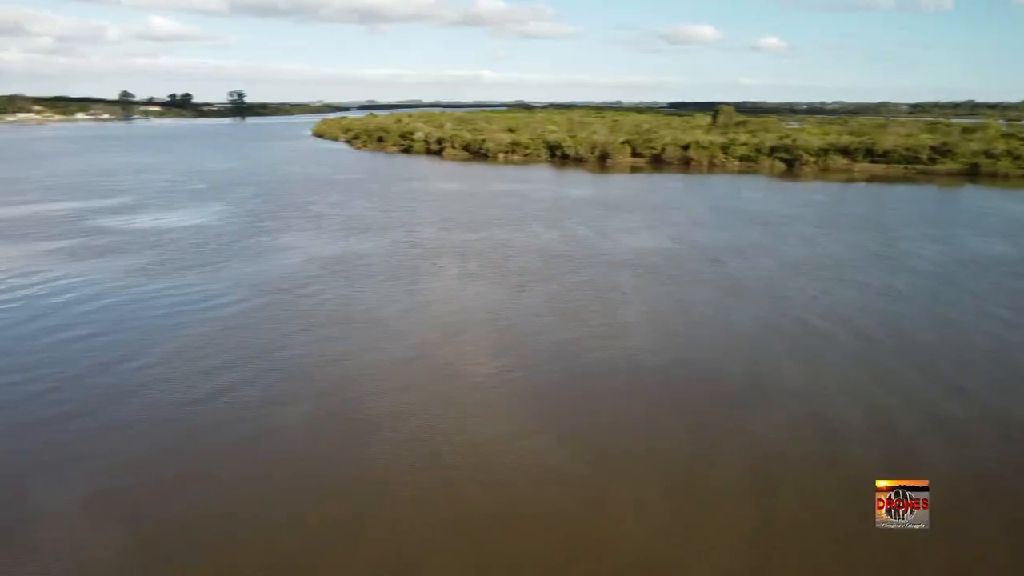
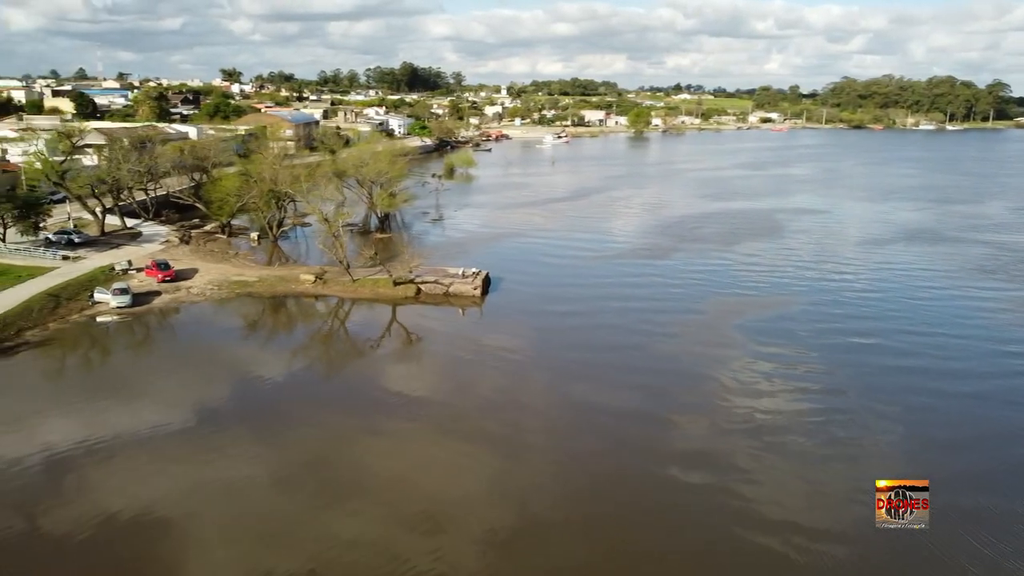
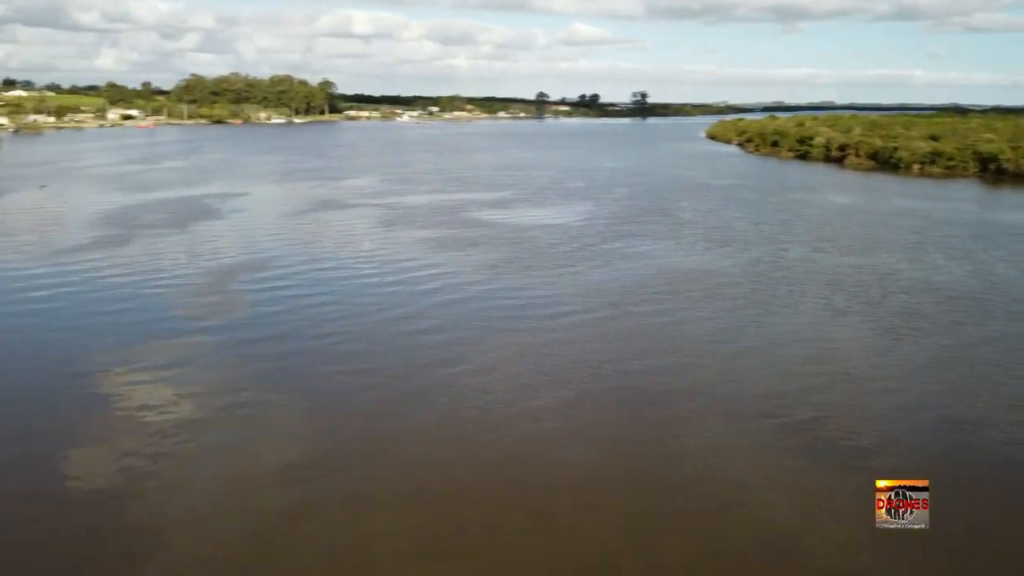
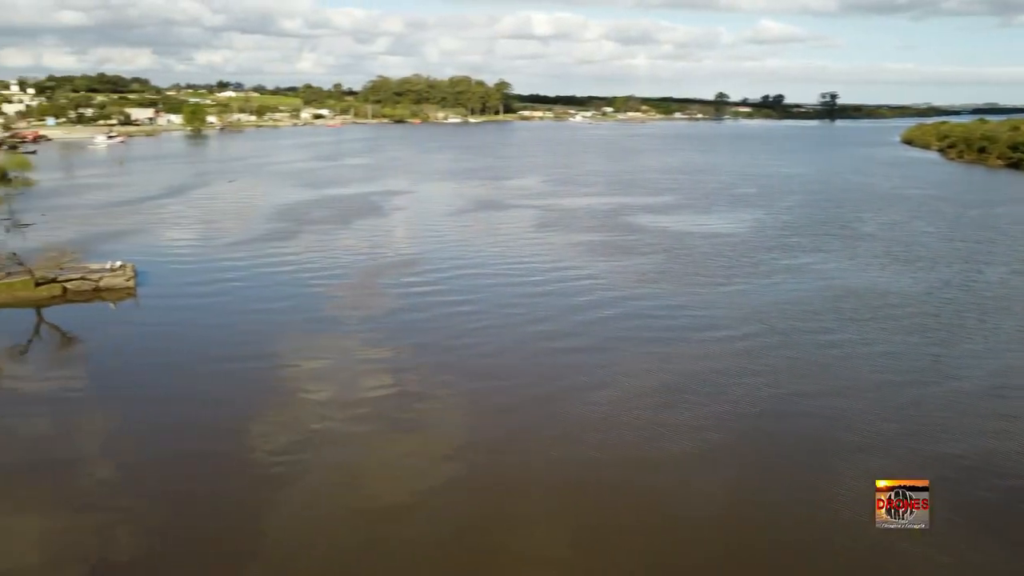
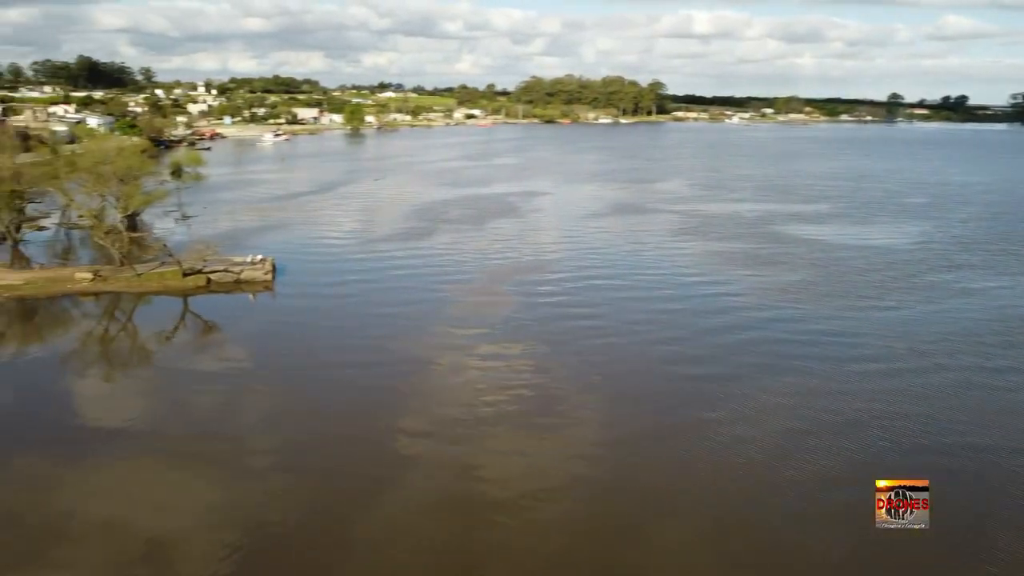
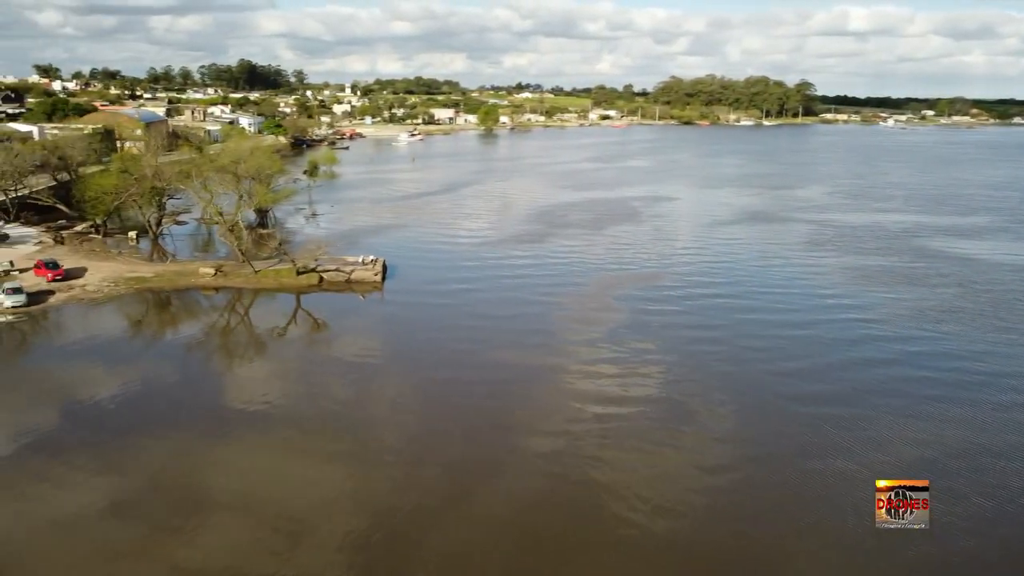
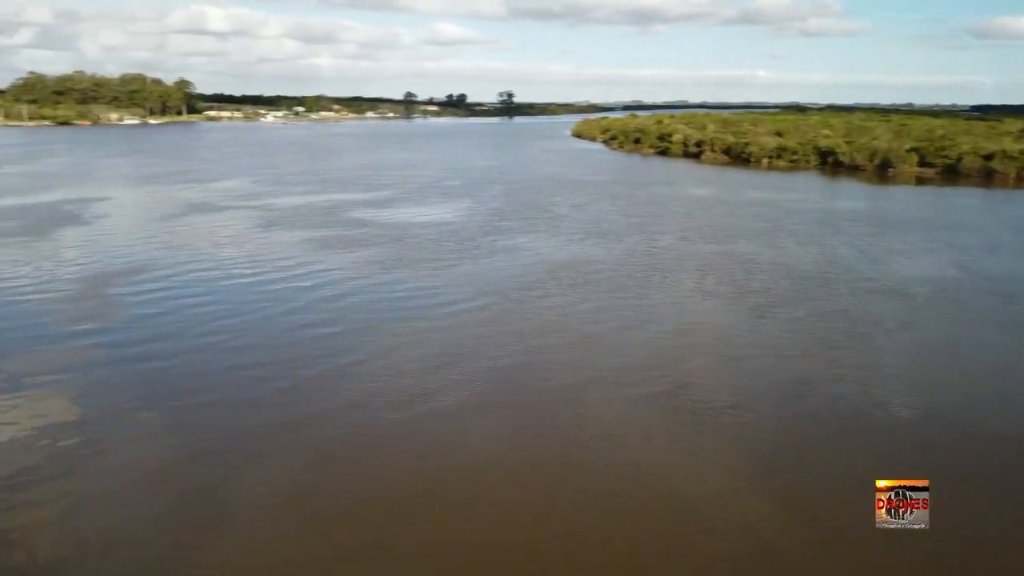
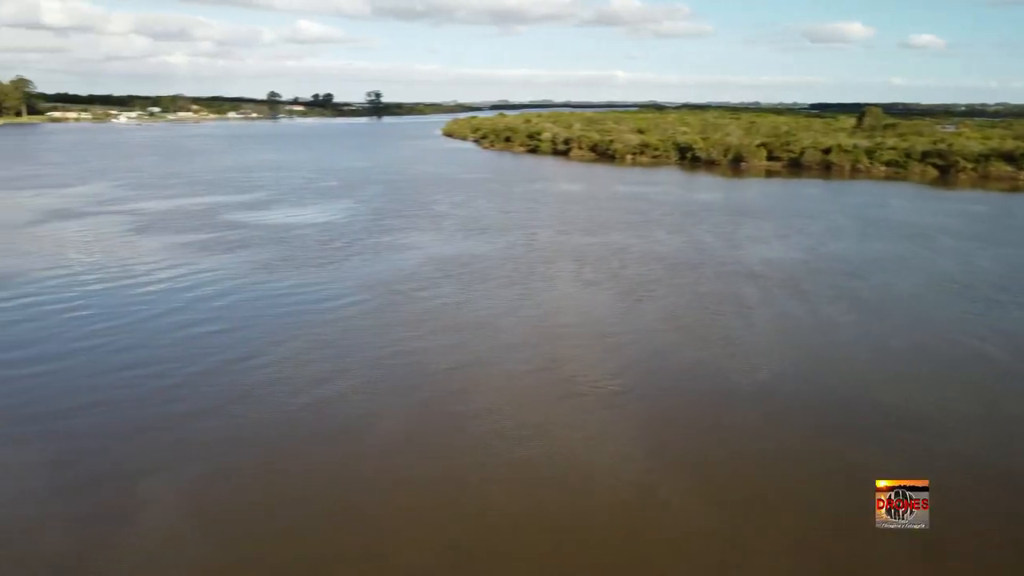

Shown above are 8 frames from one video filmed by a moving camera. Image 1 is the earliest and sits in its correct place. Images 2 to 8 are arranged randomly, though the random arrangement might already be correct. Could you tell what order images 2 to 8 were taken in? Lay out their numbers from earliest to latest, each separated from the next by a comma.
8, 7, 3, 4, 5, 6, 2
